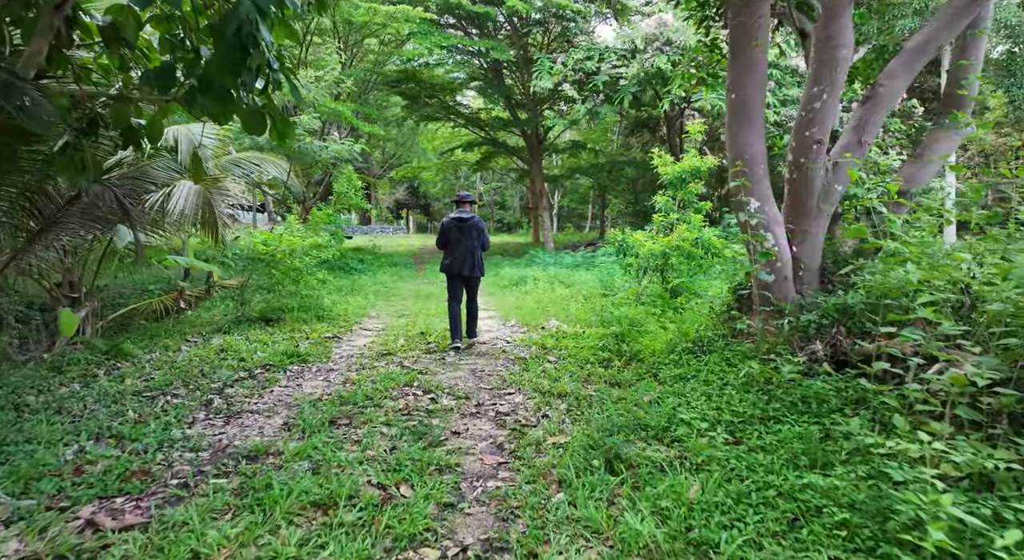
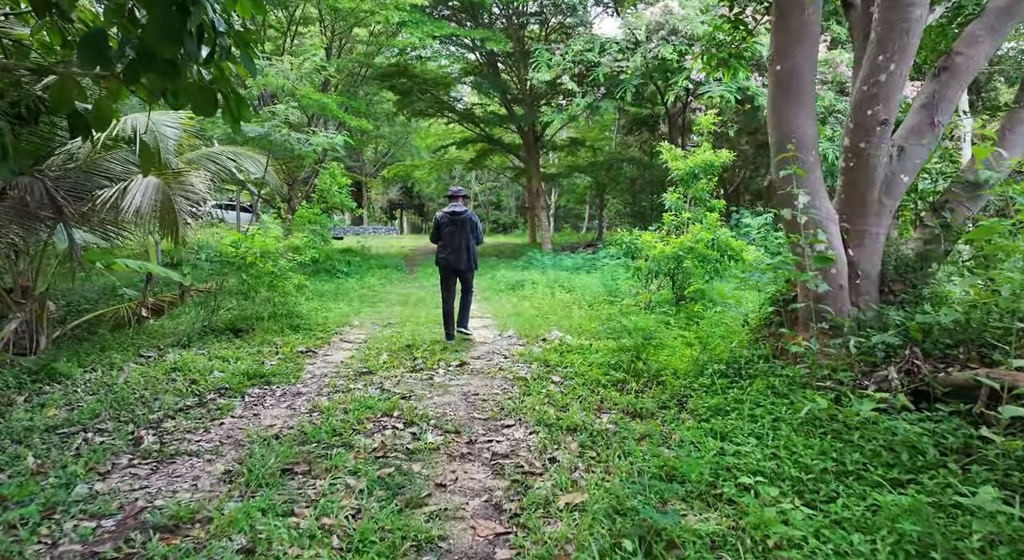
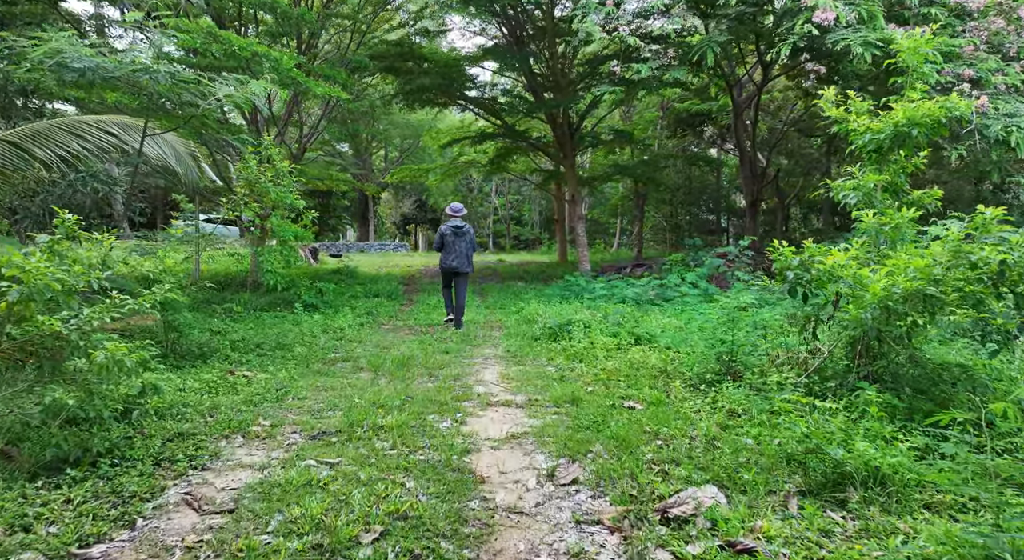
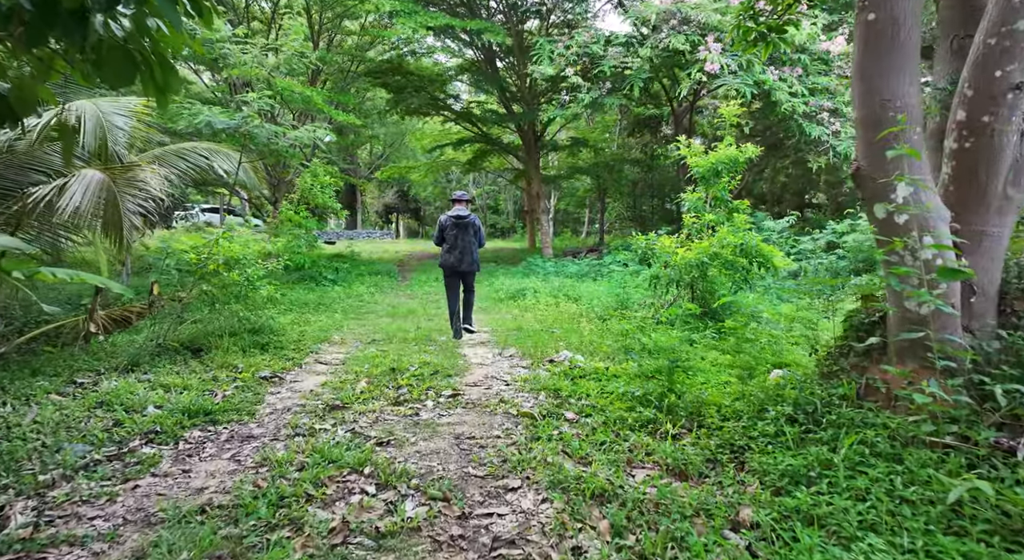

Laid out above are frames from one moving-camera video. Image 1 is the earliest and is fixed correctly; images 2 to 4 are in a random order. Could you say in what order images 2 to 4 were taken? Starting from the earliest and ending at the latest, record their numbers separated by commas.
2, 4, 3
